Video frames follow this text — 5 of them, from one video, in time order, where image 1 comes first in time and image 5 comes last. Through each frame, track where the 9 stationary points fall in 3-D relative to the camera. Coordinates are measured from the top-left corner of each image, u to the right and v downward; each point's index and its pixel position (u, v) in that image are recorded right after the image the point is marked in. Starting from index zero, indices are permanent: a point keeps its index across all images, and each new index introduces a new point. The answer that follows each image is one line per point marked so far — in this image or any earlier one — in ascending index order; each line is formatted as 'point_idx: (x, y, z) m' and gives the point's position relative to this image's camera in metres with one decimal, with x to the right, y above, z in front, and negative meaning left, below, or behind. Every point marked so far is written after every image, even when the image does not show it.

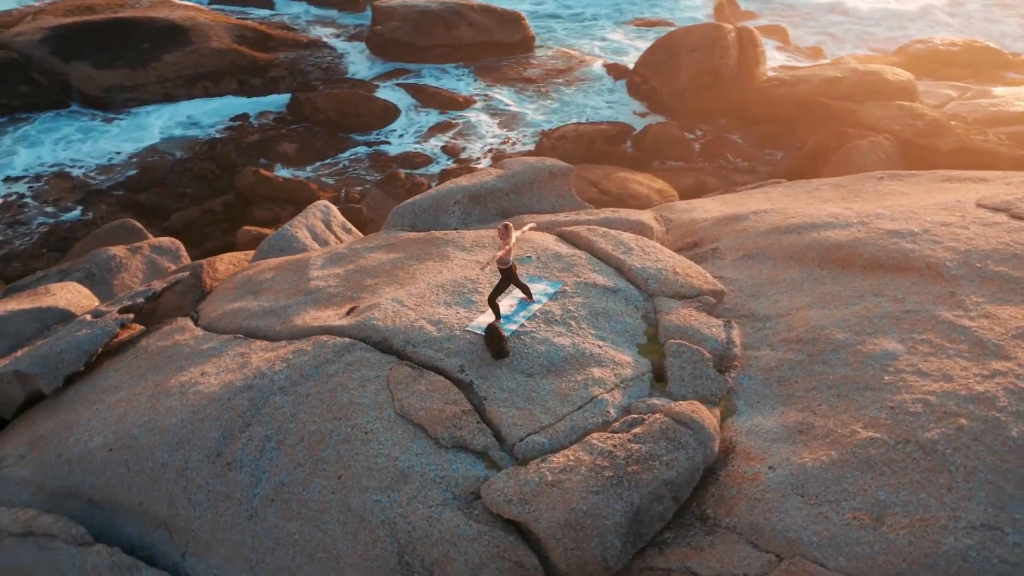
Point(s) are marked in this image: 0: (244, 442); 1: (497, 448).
0: (-1.4, -0.8, +5.6) m
1: (-0.1, -0.8, +5.3) m
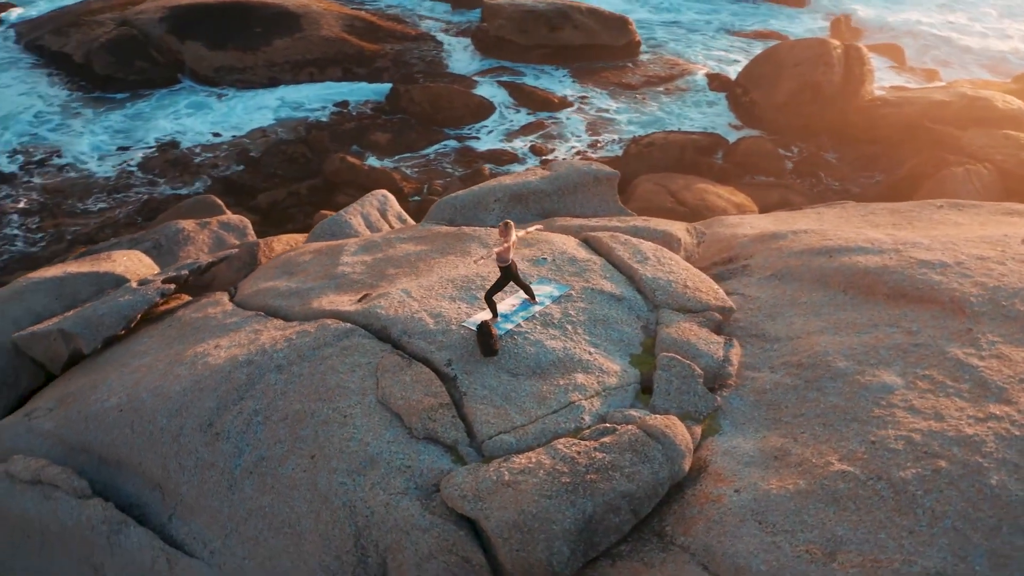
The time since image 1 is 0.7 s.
0: (-1.5, -0.7, +5.8) m
1: (-0.2, -0.8, +5.3) m
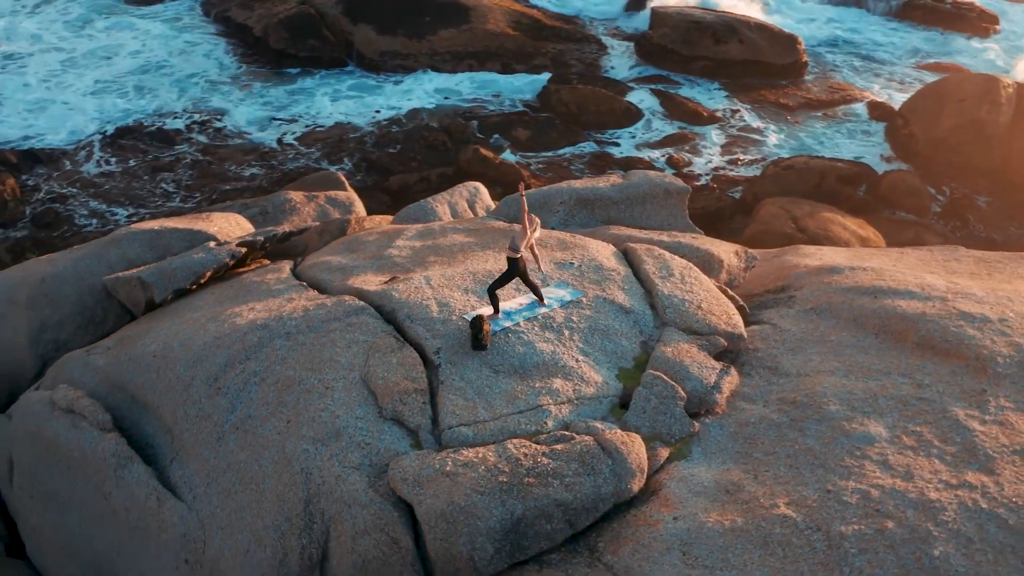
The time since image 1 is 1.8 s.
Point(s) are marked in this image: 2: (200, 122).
0: (-1.5, -0.5, +6.1) m
1: (-0.4, -0.7, +5.4) m
2: (-4.2, +2.2, +14.7) m
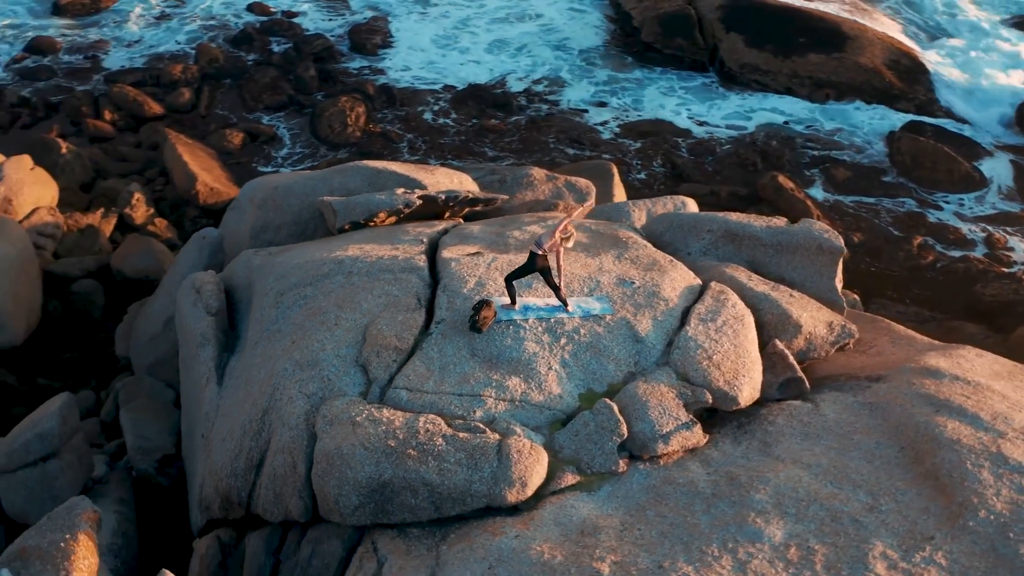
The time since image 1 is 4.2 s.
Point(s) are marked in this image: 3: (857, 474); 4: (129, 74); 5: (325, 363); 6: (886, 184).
0: (-1.3, 0.0, +6.8) m
1: (-0.7, -0.5, +5.7) m
2: (+0.5, +2.8, +15.5) m
3: (+1.6, -0.9, +5.2) m
4: (-5.3, +3.0, +15.2) m
5: (-1.0, -0.4, +5.9) m
6: (+4.5, +1.3, +13.4) m
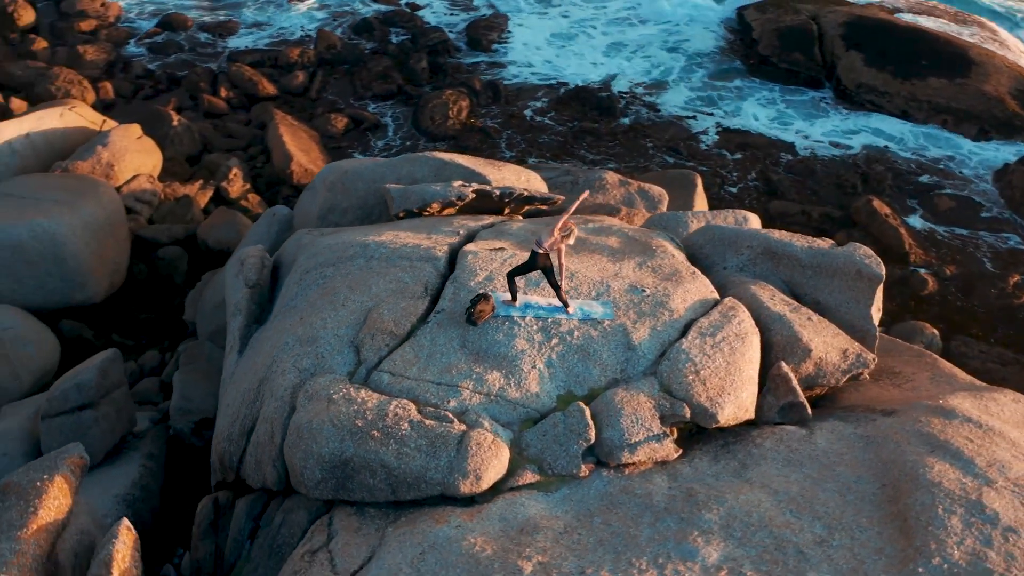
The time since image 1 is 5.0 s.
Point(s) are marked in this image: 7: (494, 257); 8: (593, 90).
0: (-1.2, +0.1, +7.0) m
1: (-0.8, -0.4, +5.8) m
2: (+1.9, +2.6, +15.4) m
3: (+1.4, -1.0, +5.0) m
4: (-3.8, +3.4, +15.8) m
5: (-1.1, -0.3, +6.1) m
6: (+5.5, +0.8, +12.8) m
7: (-0.1, +0.2, +6.8) m
8: (+1.2, +2.8, +15.6) m
